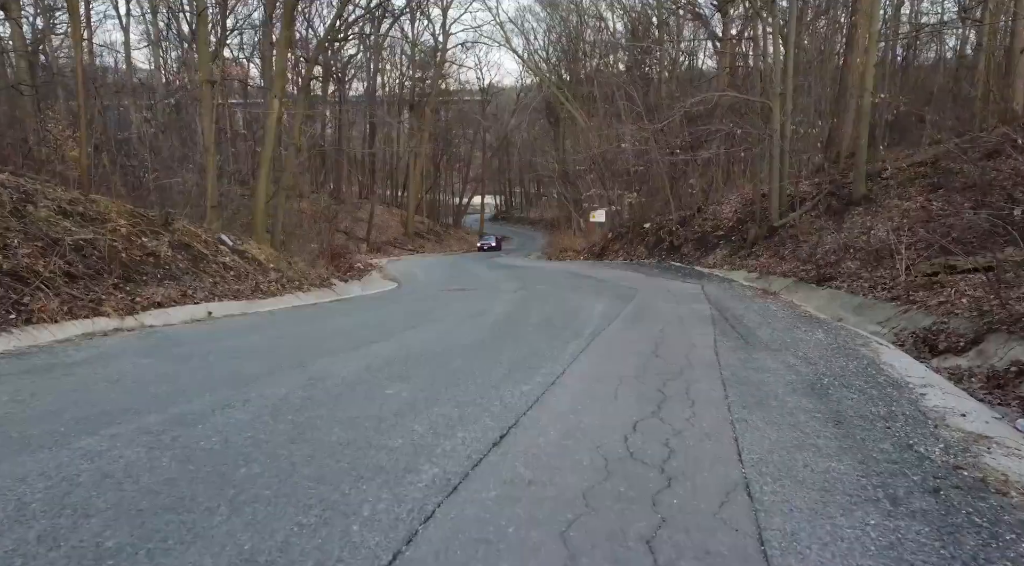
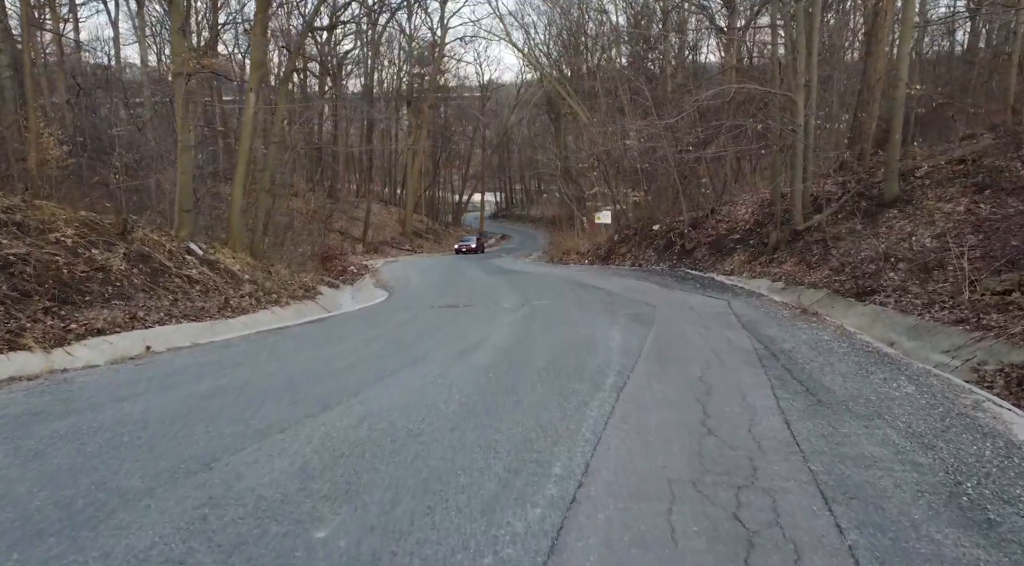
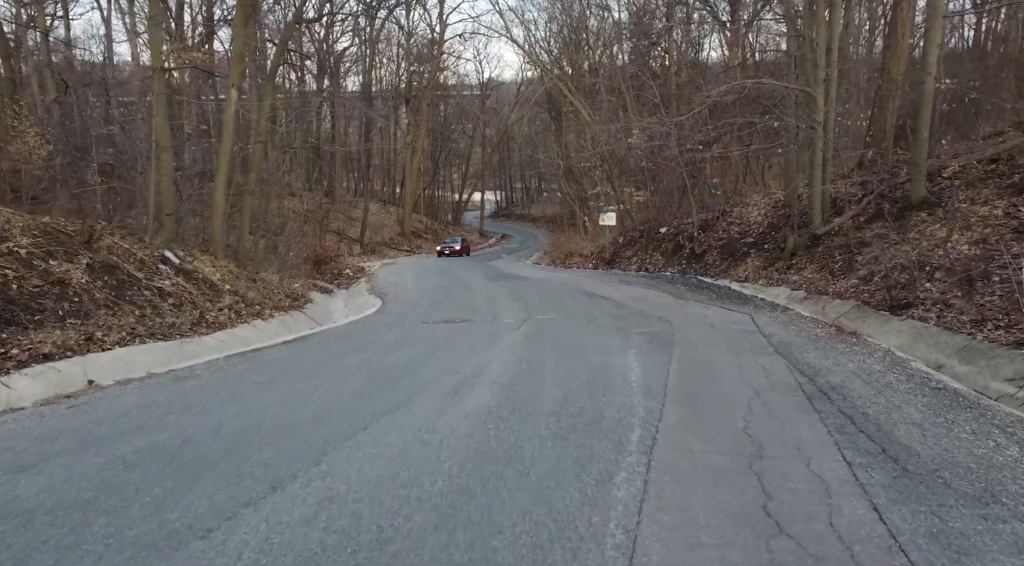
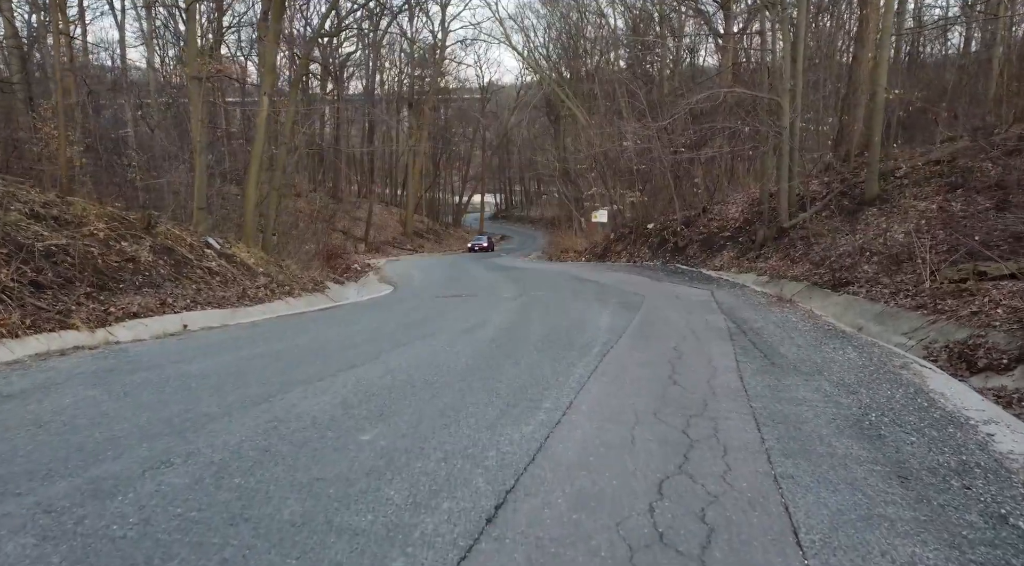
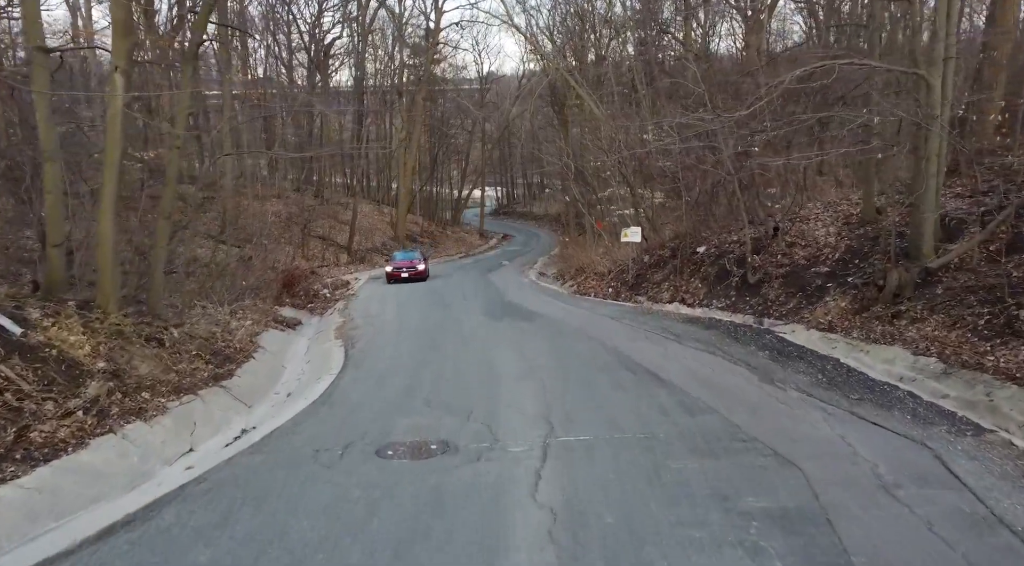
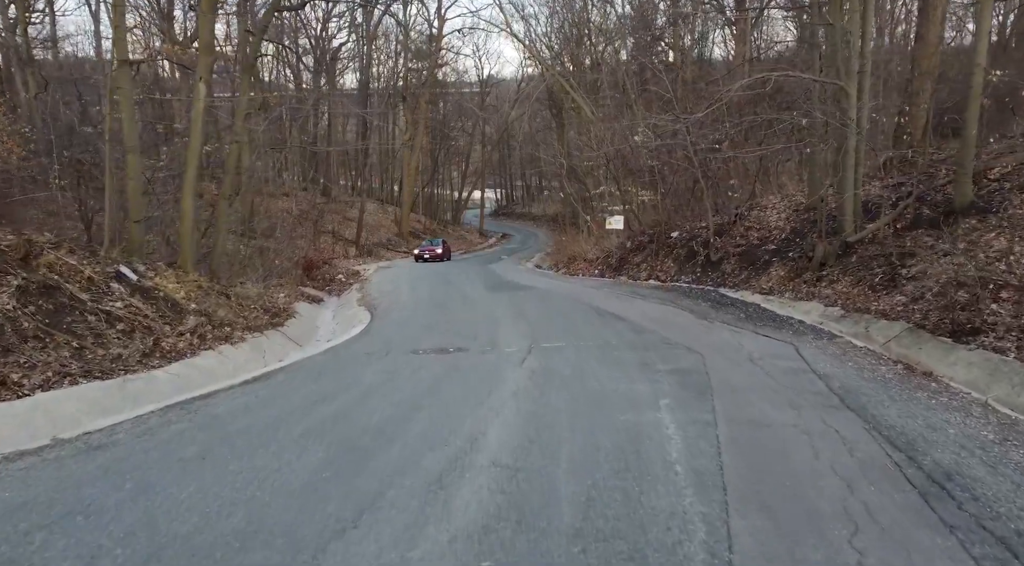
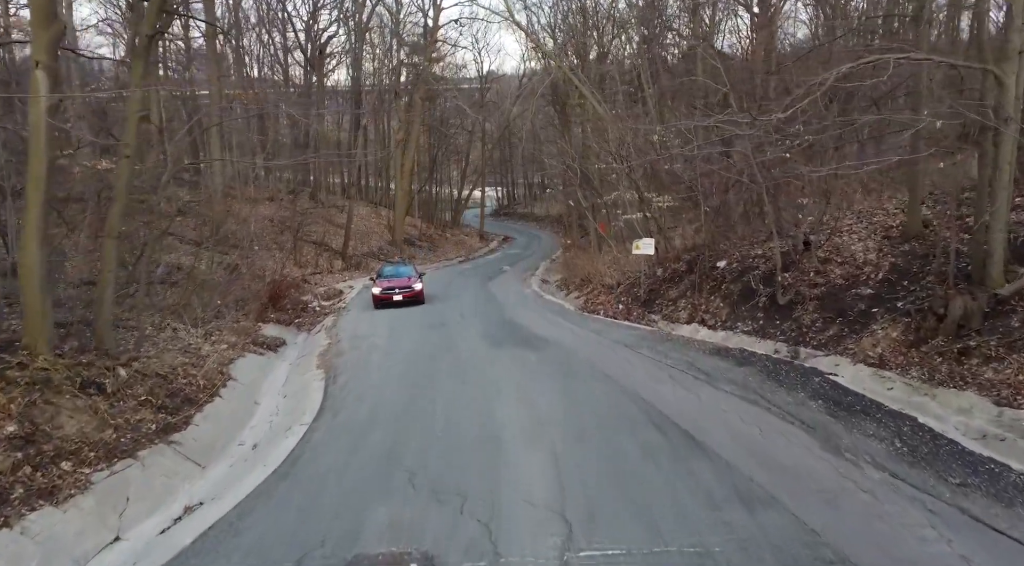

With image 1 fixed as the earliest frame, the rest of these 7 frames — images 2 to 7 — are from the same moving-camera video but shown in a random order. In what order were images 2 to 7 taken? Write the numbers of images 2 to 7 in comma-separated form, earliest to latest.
4, 2, 3, 6, 5, 7
